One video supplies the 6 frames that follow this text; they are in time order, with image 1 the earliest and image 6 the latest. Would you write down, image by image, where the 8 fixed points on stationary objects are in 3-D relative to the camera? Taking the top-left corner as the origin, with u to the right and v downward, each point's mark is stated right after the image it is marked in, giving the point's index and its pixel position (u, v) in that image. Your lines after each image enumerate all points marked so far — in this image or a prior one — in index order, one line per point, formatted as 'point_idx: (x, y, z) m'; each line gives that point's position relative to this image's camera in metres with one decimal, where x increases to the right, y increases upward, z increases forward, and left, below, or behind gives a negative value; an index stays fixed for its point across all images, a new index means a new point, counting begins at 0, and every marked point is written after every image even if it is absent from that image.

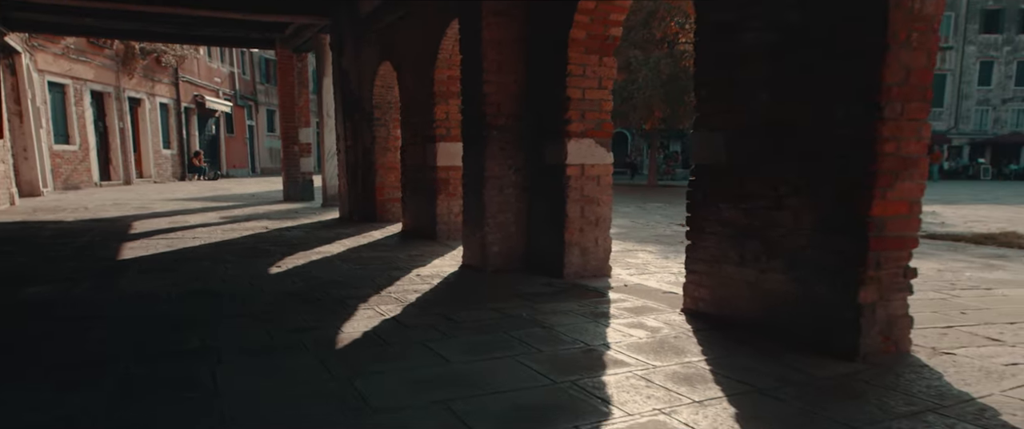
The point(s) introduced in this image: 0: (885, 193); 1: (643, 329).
0: (+1.7, +0.1, +3.1) m
1: (+0.7, -0.6, +3.8) m
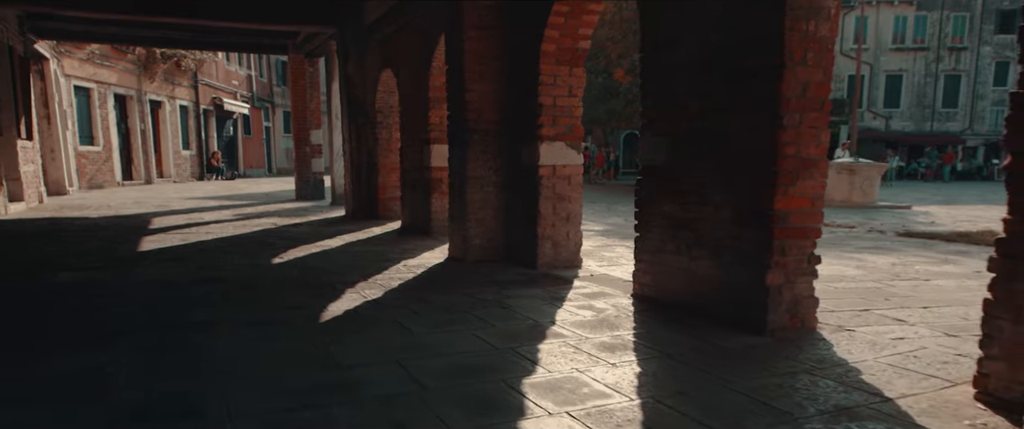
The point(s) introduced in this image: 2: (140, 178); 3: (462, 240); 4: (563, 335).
0: (+1.4, +0.1, +3.6) m
1: (+0.5, -0.6, +4.3) m
2: (-10.2, +1.0, +18.7) m
3: (-0.5, -0.2, +6.2) m
4: (+0.3, -0.6, +3.6) m
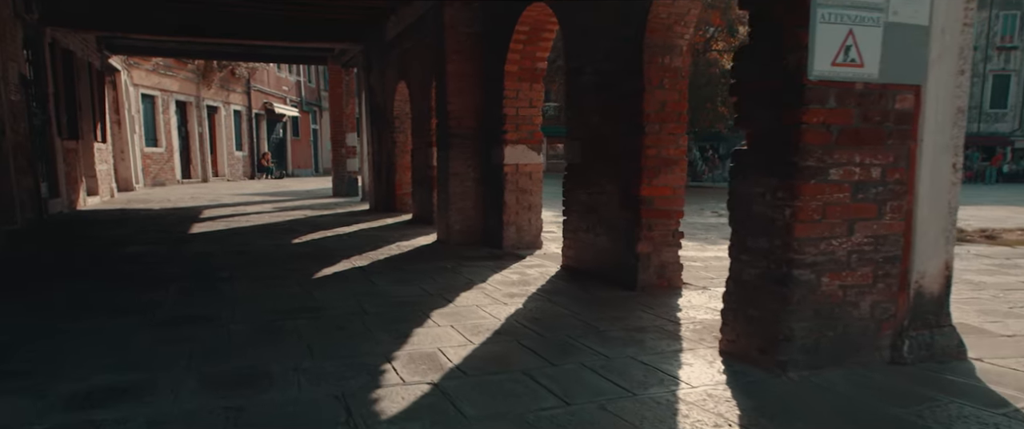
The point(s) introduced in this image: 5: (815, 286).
0: (+1.0, +0.2, +4.8) m
1: (+0.1, -0.5, +5.5) m
2: (-9.5, +1.2, +20.7) m
3: (-0.7, -0.1, +7.5) m
4: (-0.2, -0.5, +4.9) m
5: (+1.3, -0.3, +2.9) m
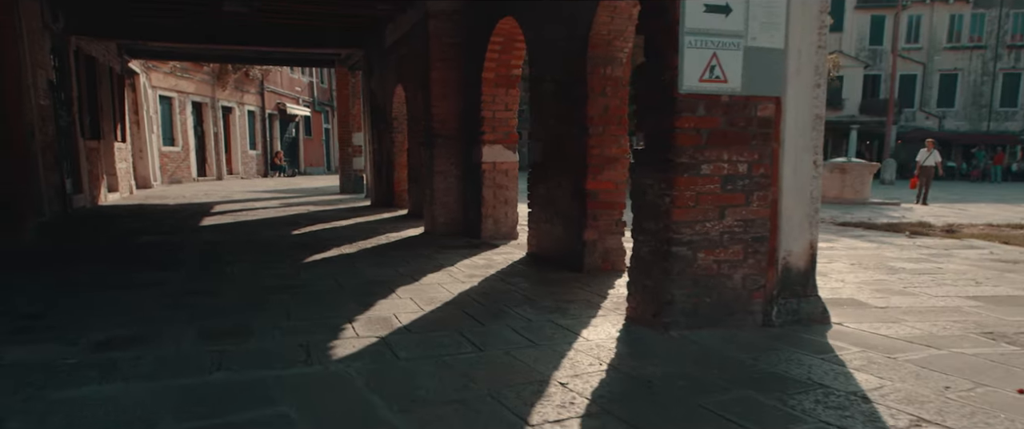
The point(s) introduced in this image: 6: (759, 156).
0: (+0.7, +0.3, +5.4) m
1: (-0.2, -0.4, +6.2) m
2: (-9.5, +1.3, +21.6) m
3: (-1.0, -0.1, +8.2) m
4: (-0.5, -0.5, +5.6) m
5: (+0.9, -0.2, +3.6) m
6: (+1.3, +0.3, +3.6) m
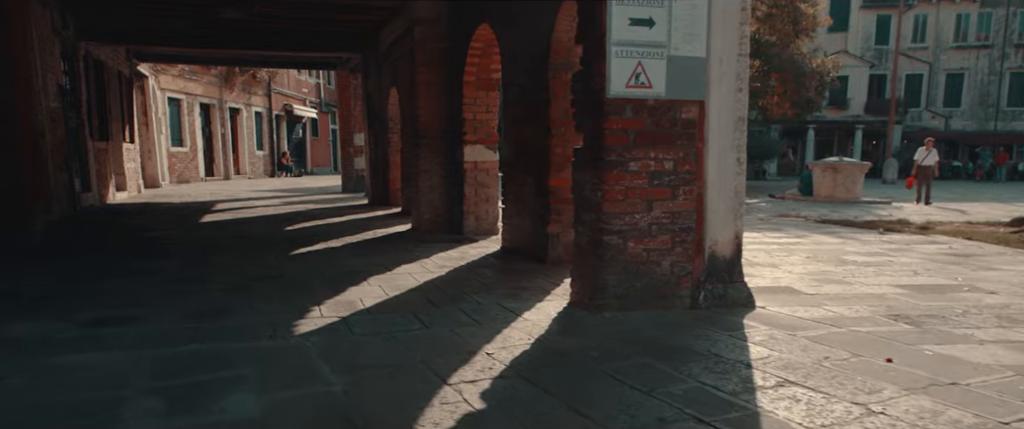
0: (+0.4, +0.3, +5.8) m
1: (-0.5, -0.4, +6.6) m
2: (-9.5, +1.3, +22.2) m
3: (-1.2, 0.0, +8.6) m
4: (-0.8, -0.4, +6.0) m
5: (+0.6, -0.2, +3.9) m
6: (+1.0, +0.4, +4.0) m
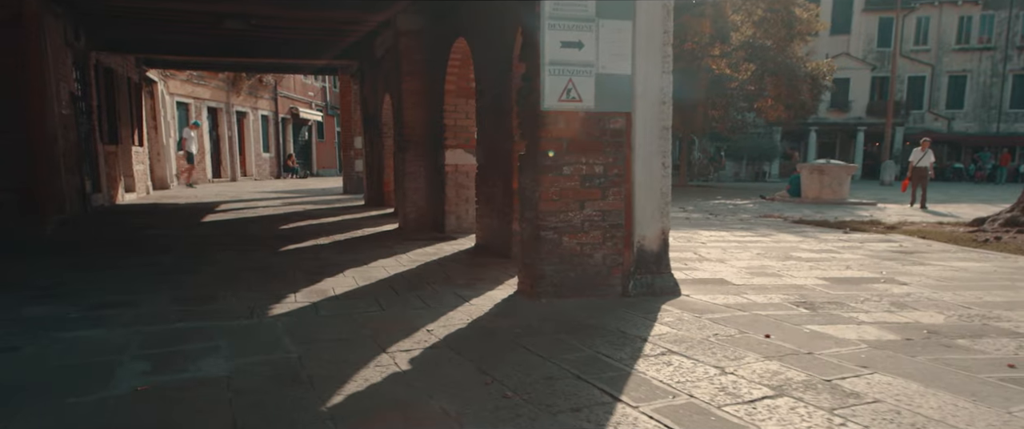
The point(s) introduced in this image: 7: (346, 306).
0: (+0.1, +0.4, +6.4) m
1: (-0.8, -0.4, +7.2) m
2: (-9.6, +1.3, +22.8) m
3: (-1.5, 0.0, +9.2) m
4: (-1.1, -0.4, +6.6) m
5: (+0.3, -0.2, +4.5) m
6: (+0.7, +0.4, +4.5) m
7: (-1.1, -0.6, +4.4) m
